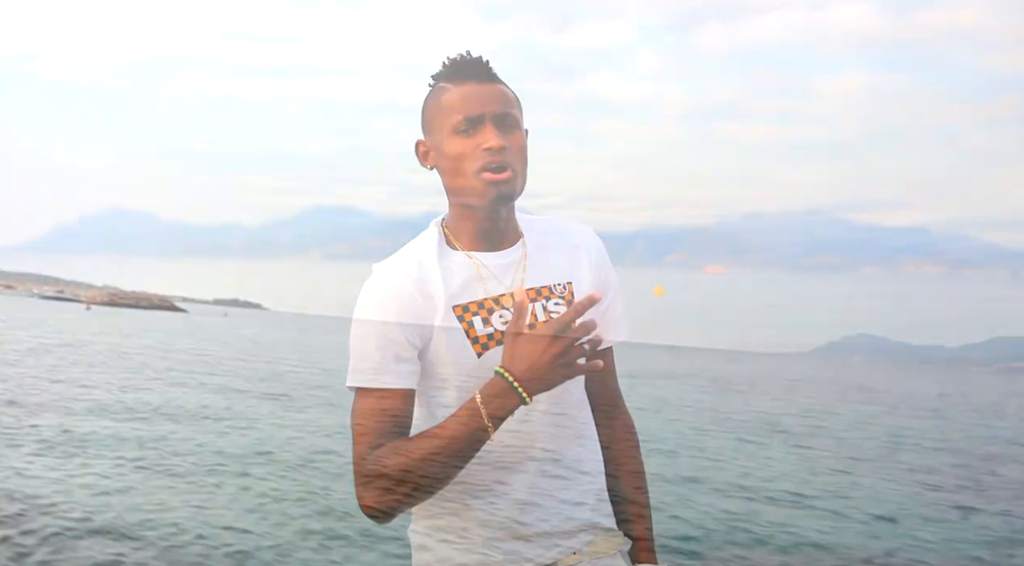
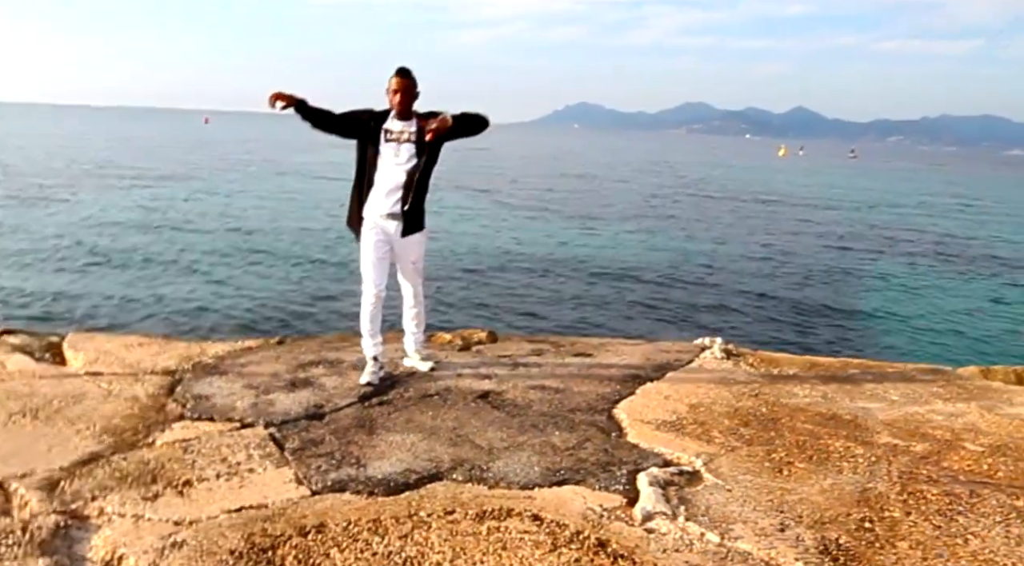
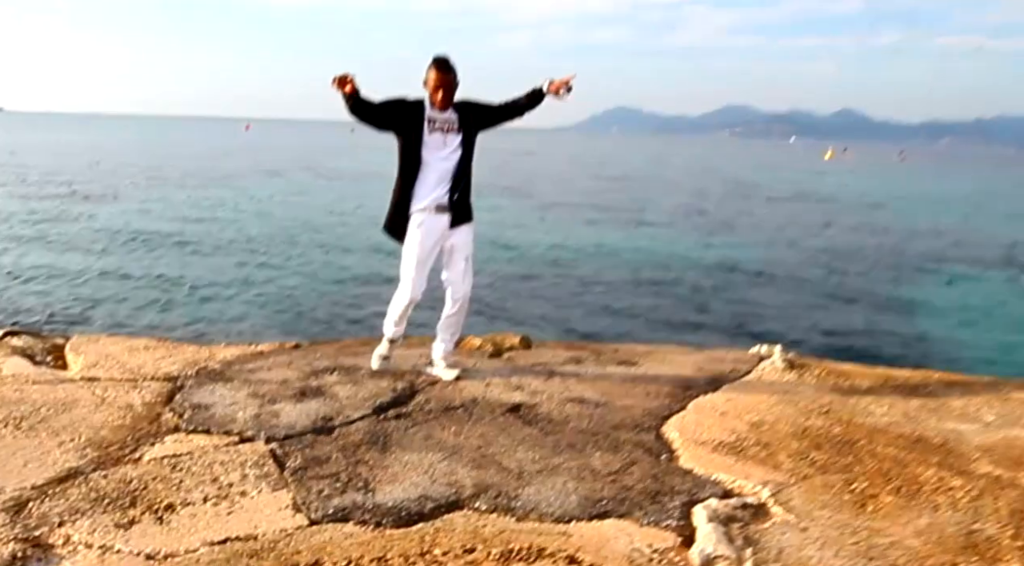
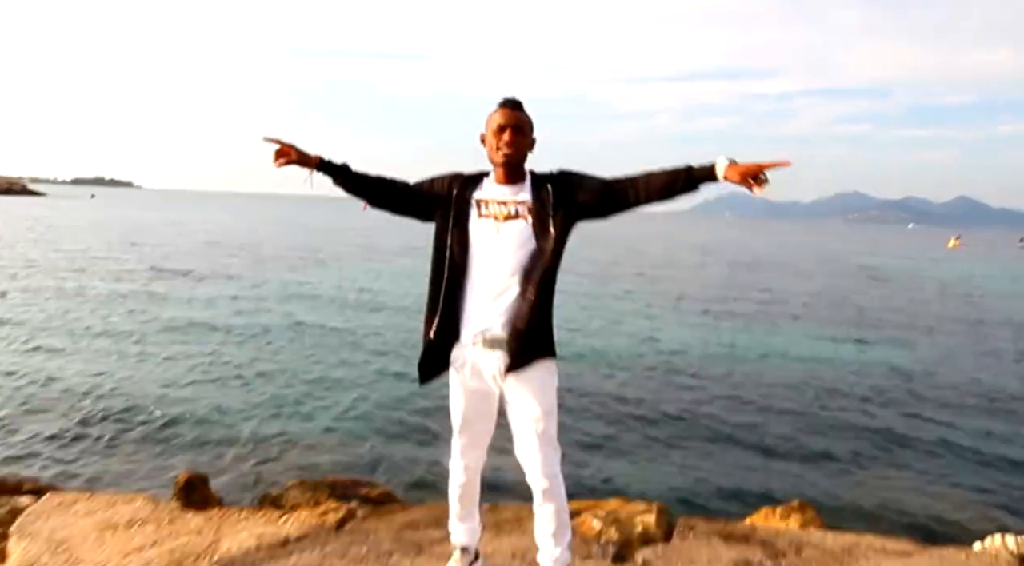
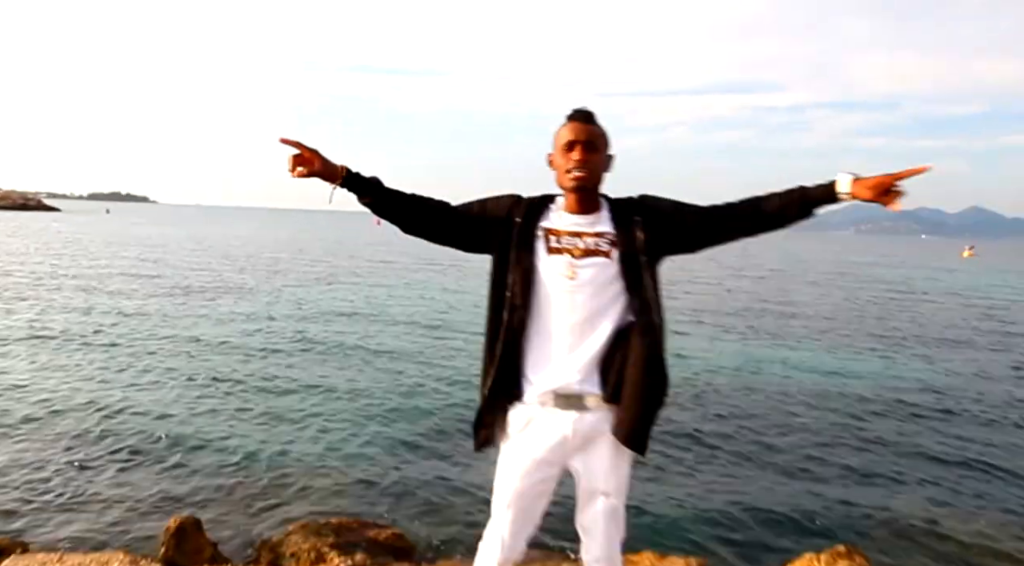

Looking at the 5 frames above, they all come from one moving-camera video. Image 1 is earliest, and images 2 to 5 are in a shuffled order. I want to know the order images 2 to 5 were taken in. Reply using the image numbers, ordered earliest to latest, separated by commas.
5, 4, 3, 2
